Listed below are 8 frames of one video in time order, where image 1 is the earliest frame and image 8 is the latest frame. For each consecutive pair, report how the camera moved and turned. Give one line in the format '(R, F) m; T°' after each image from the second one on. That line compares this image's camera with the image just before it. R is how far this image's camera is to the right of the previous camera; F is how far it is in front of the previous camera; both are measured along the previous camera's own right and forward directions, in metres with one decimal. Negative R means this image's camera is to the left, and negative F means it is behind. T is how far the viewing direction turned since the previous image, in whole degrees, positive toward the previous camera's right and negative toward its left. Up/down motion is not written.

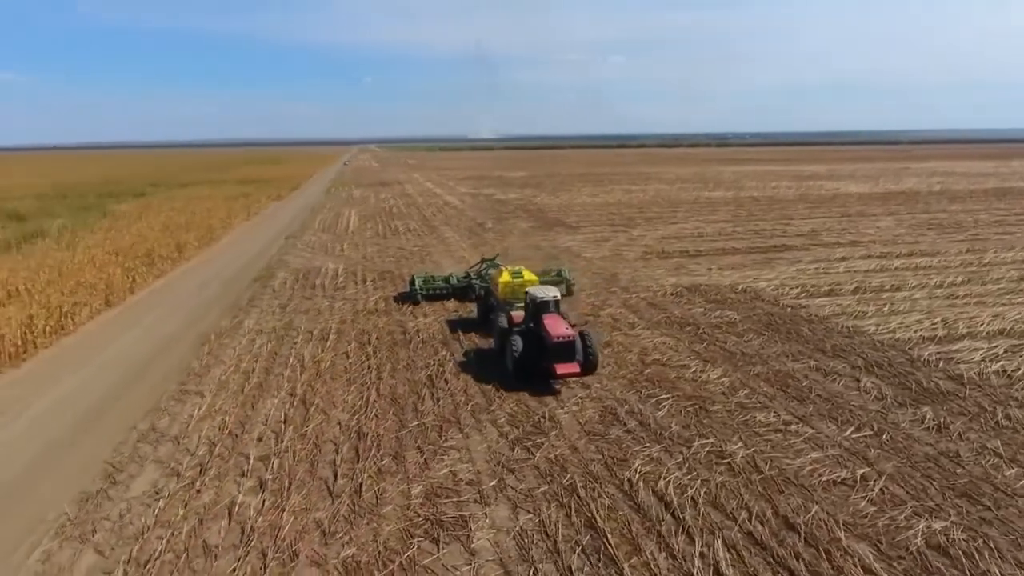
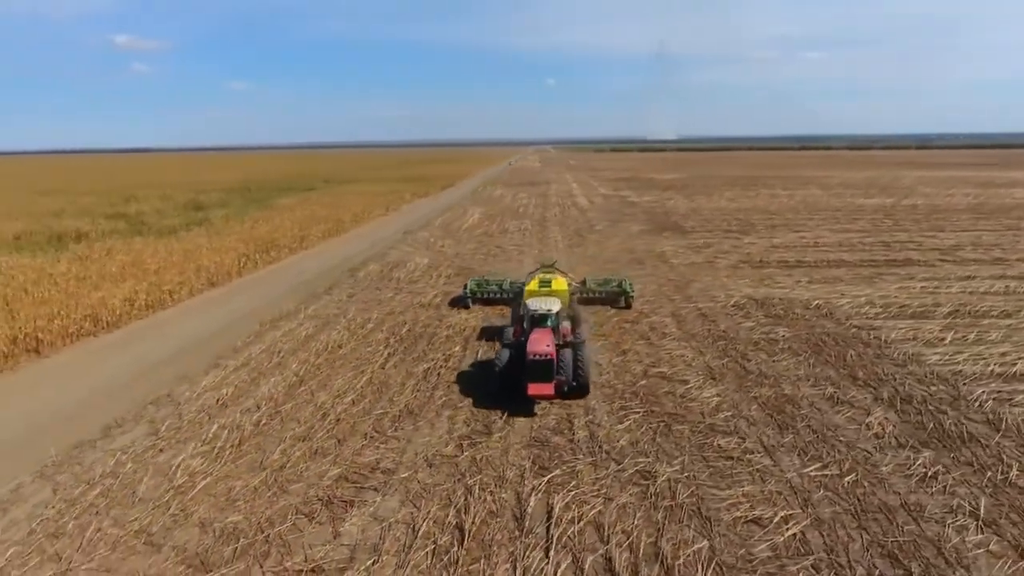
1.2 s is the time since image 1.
(+2.6, +0.3) m; -14°
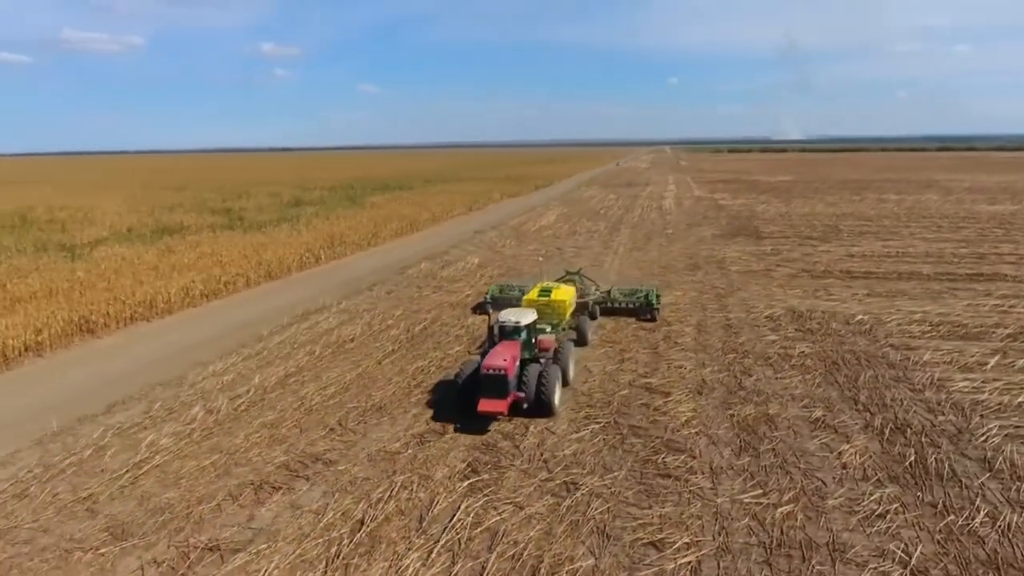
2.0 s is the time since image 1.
(+1.9, +0.2) m; -10°
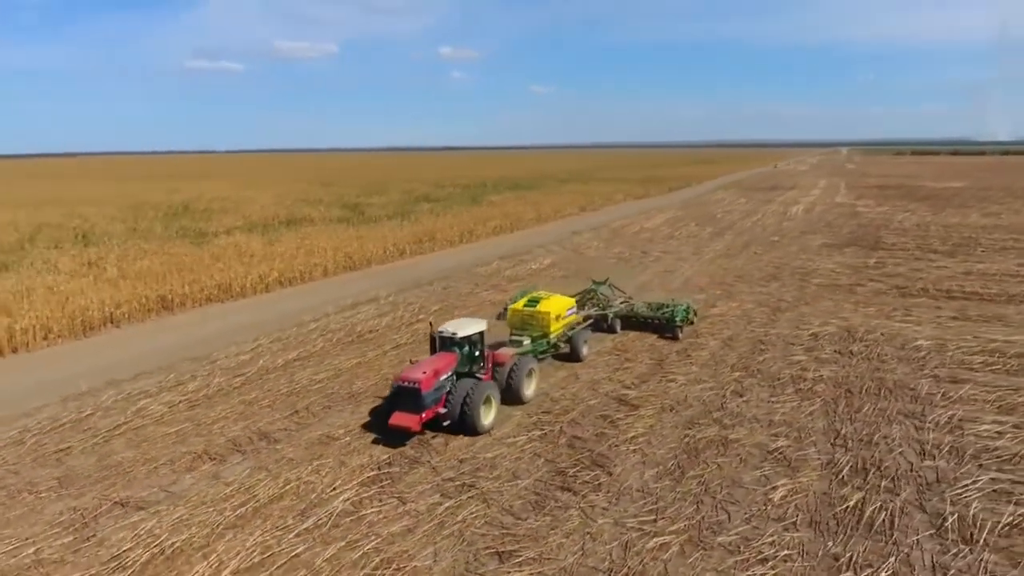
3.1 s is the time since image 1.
(+2.5, +0.3) m; -13°
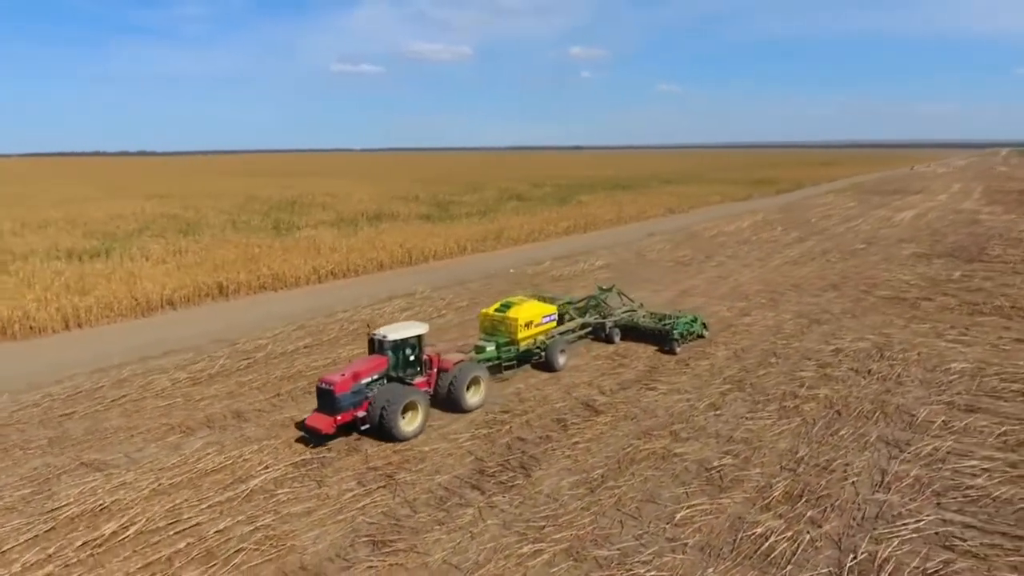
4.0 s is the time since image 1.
(+2.0, +0.1) m; -10°
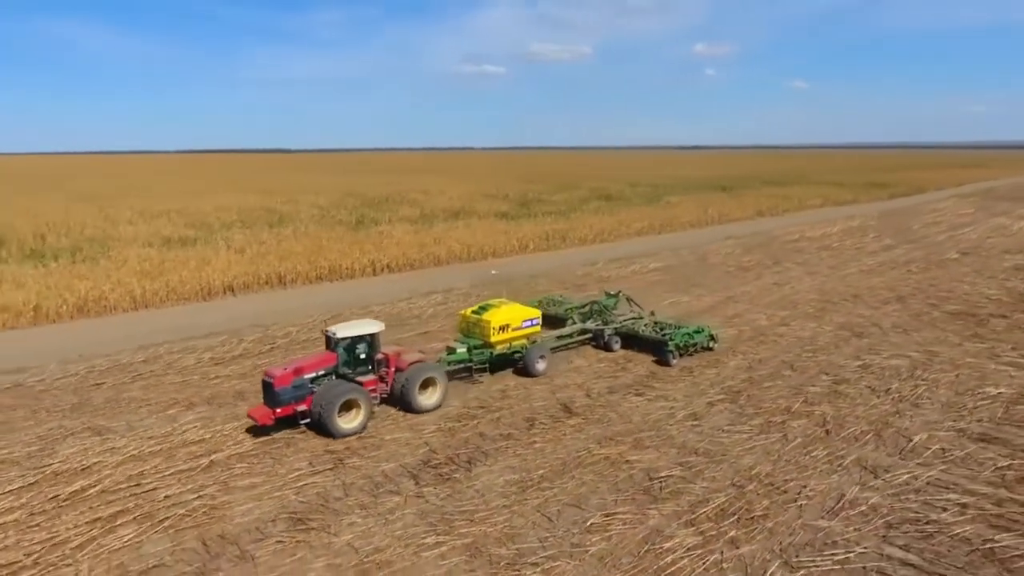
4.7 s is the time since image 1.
(+1.7, +0.1) m; -9°
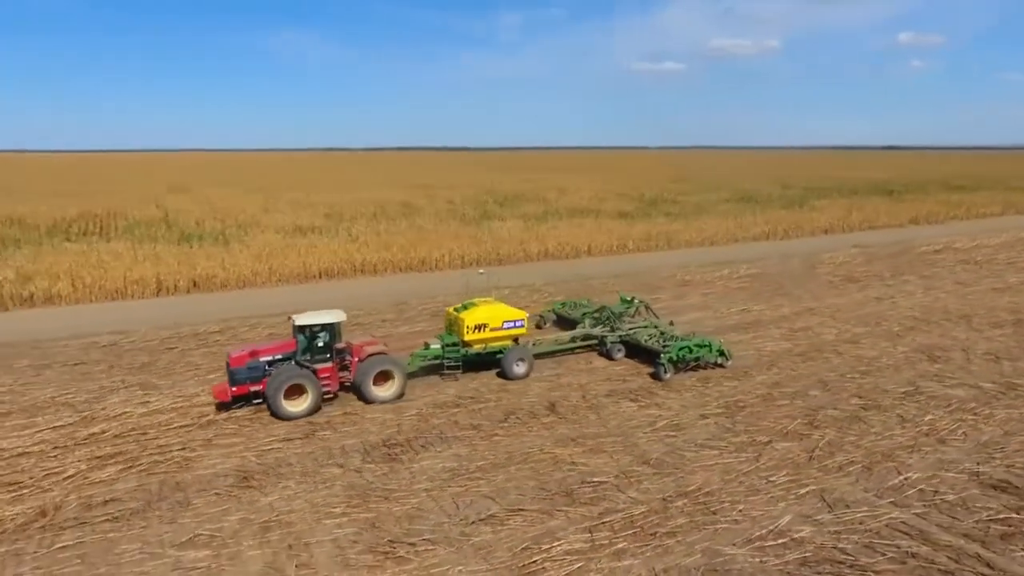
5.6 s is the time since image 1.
(+2.3, +0.1) m; -14°
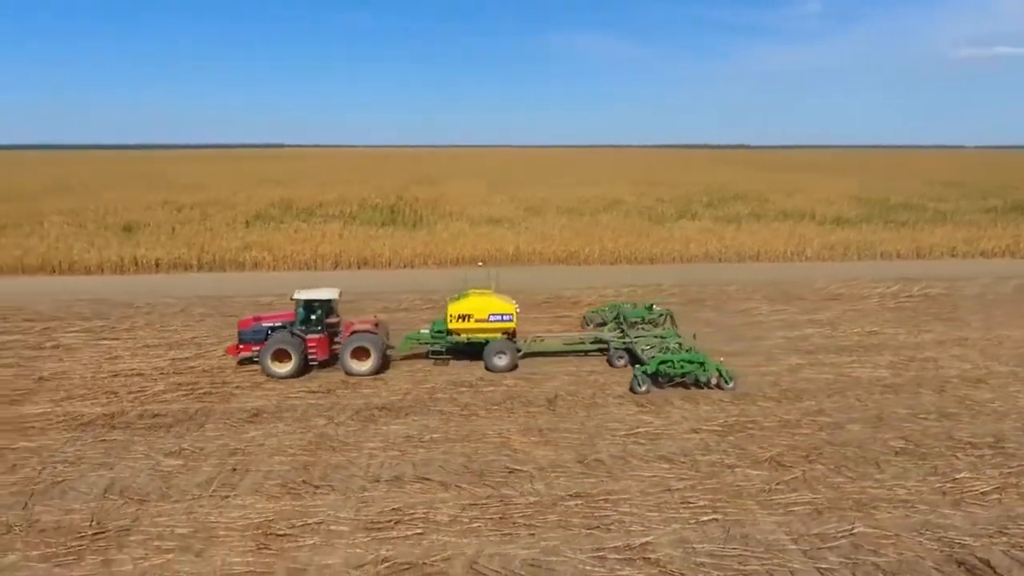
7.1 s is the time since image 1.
(+3.2, +0.3) m; -22°
